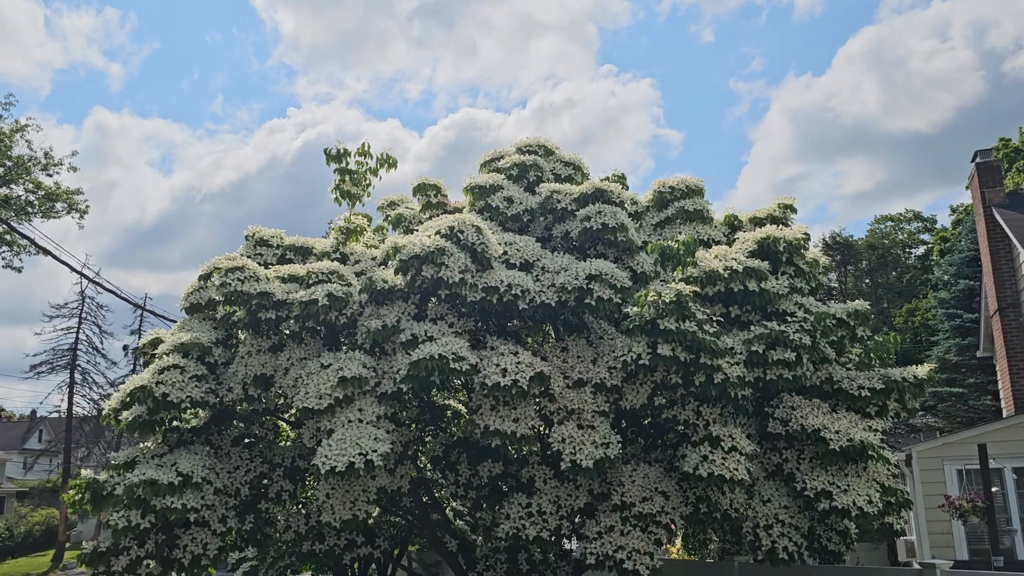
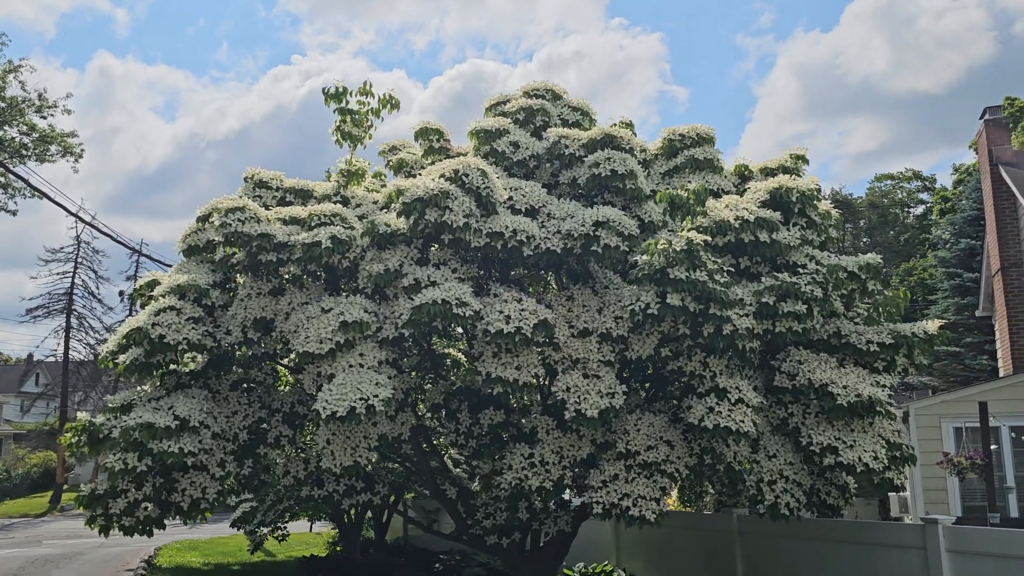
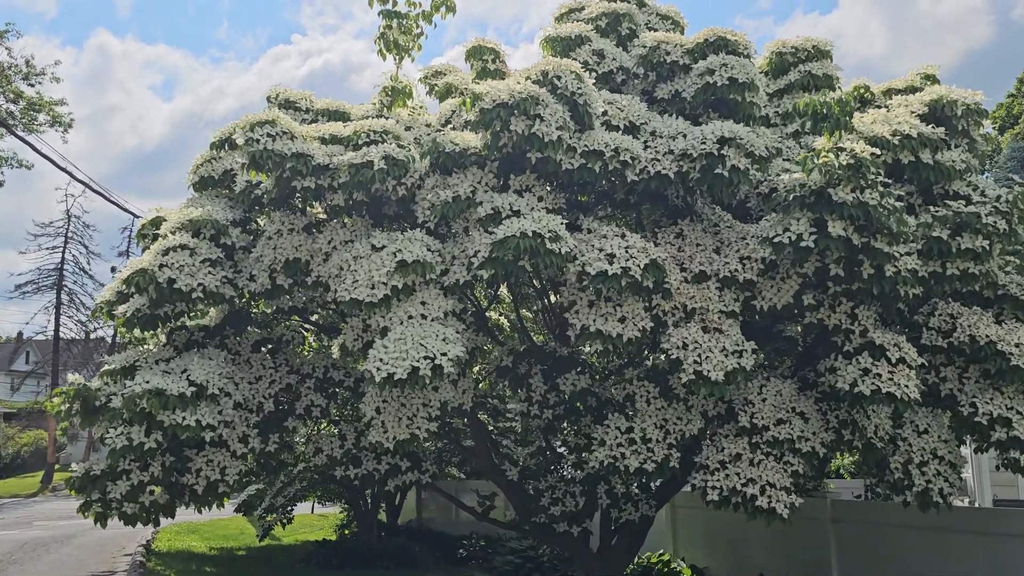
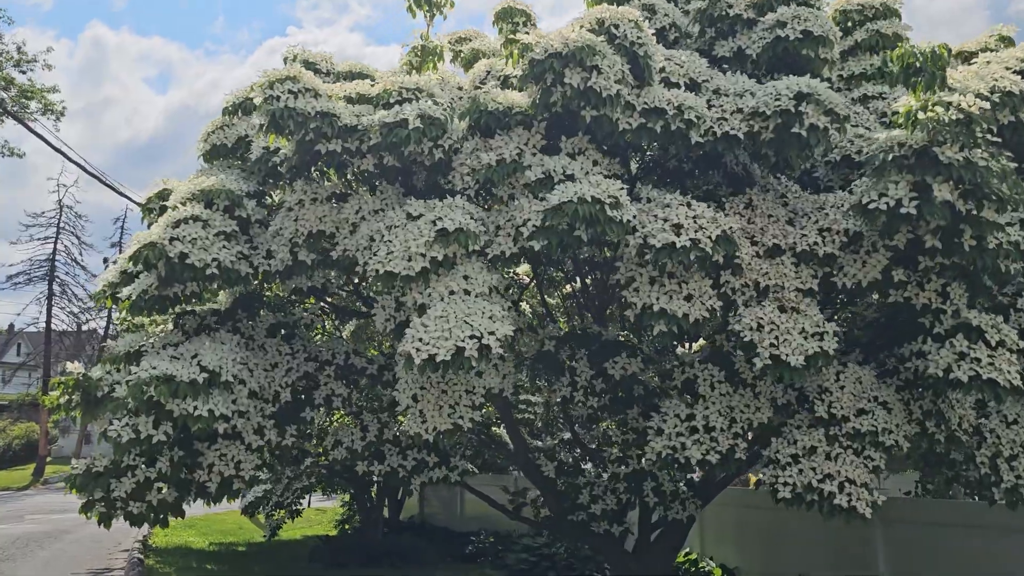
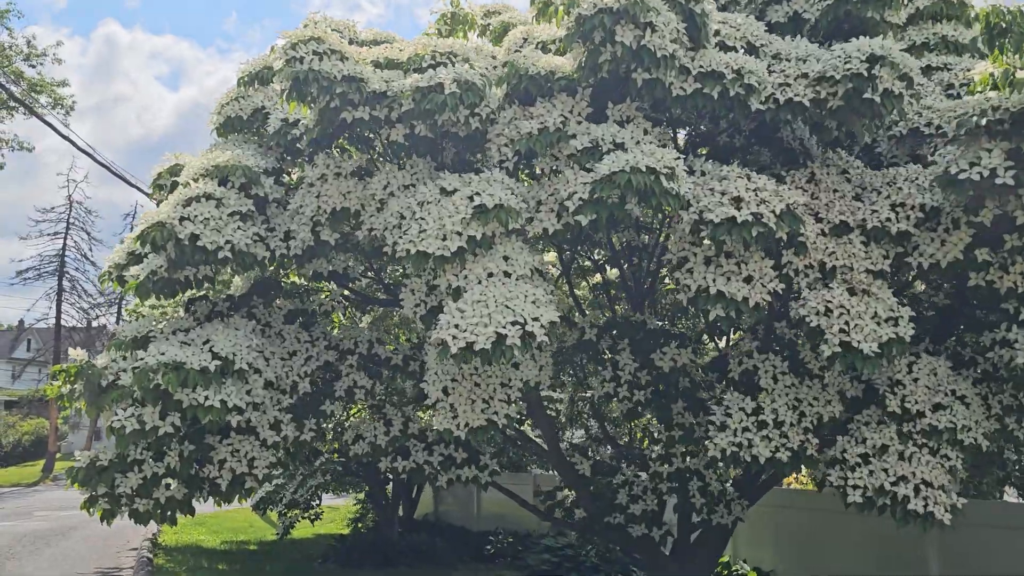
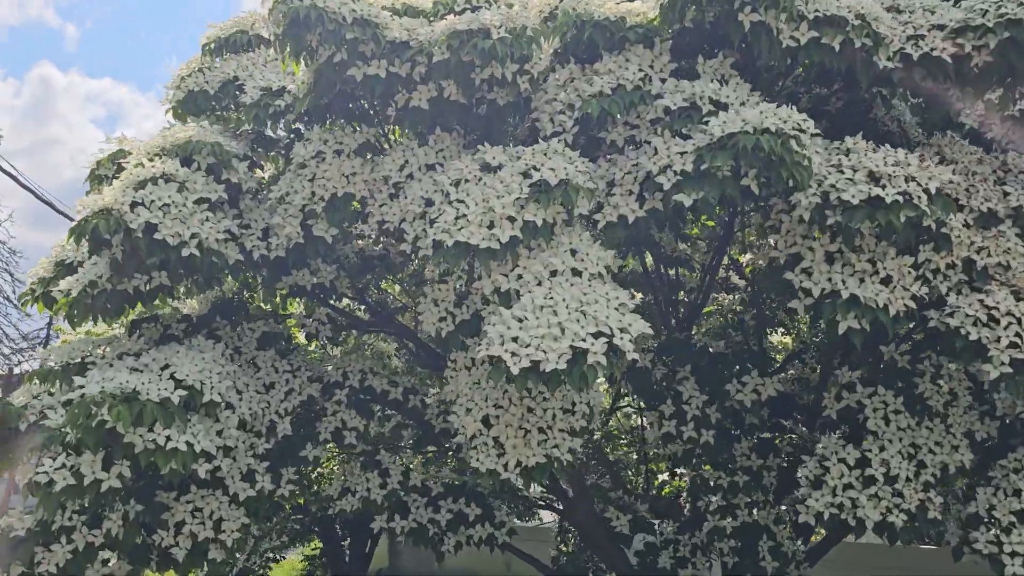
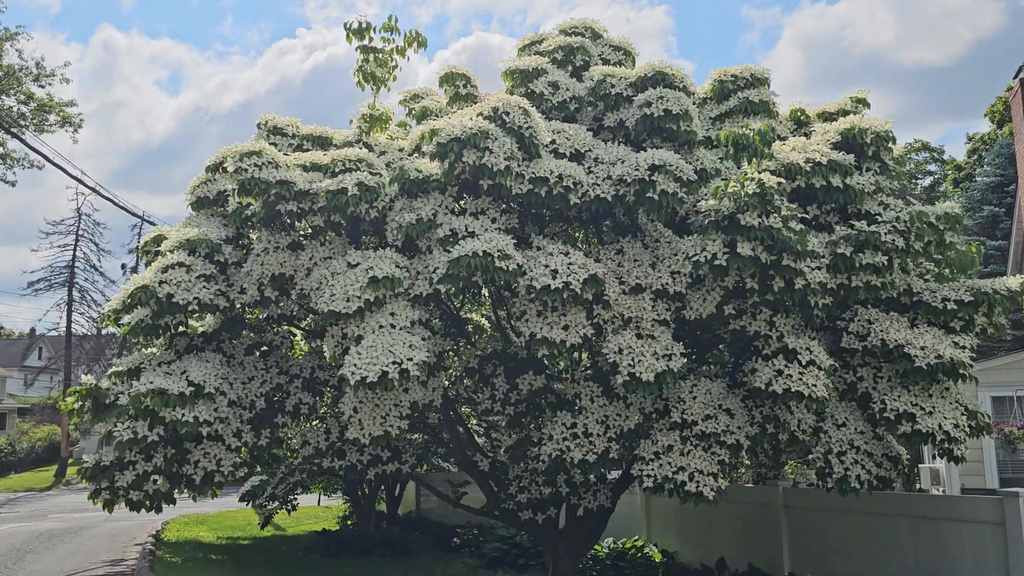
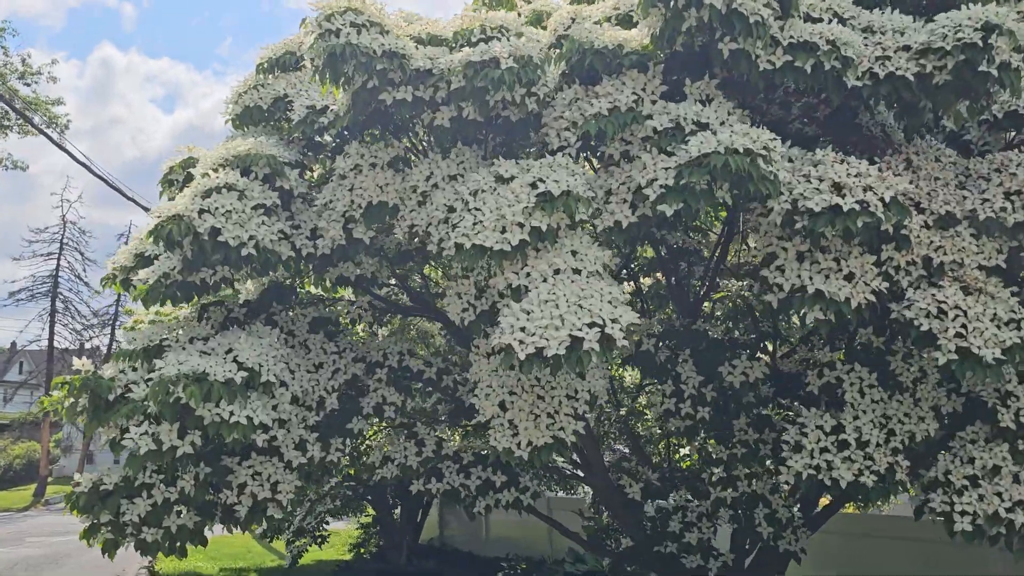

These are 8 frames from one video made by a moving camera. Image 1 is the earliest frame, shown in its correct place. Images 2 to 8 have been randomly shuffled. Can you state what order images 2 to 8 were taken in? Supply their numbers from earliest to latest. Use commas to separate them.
2, 7, 3, 4, 5, 8, 6
